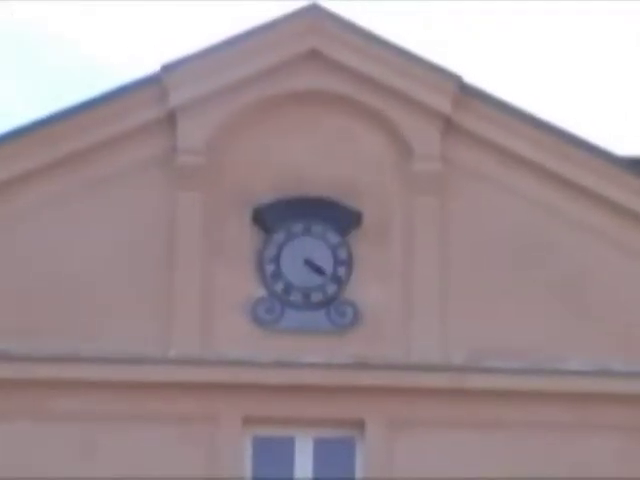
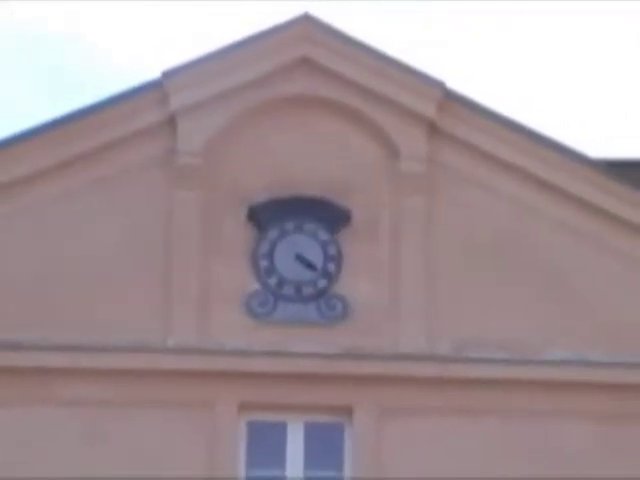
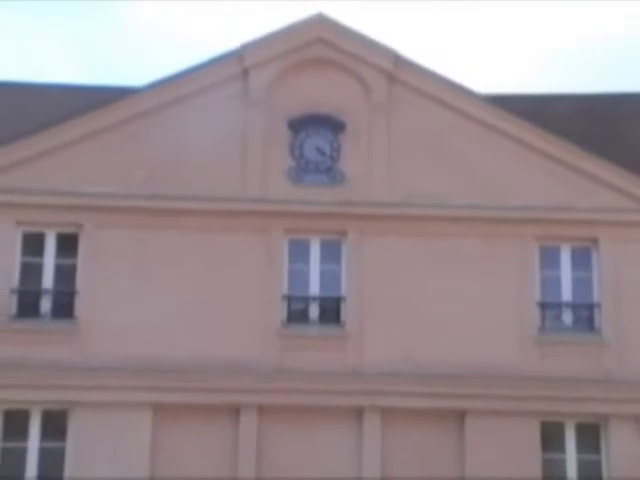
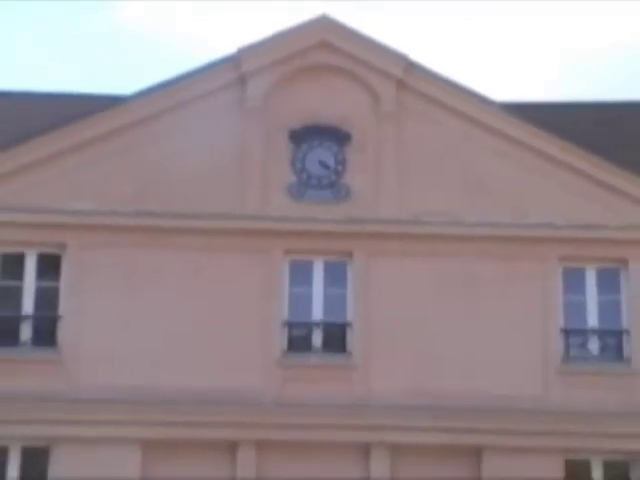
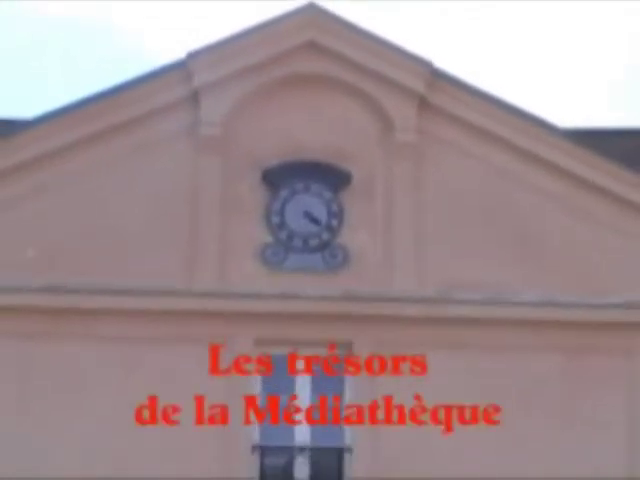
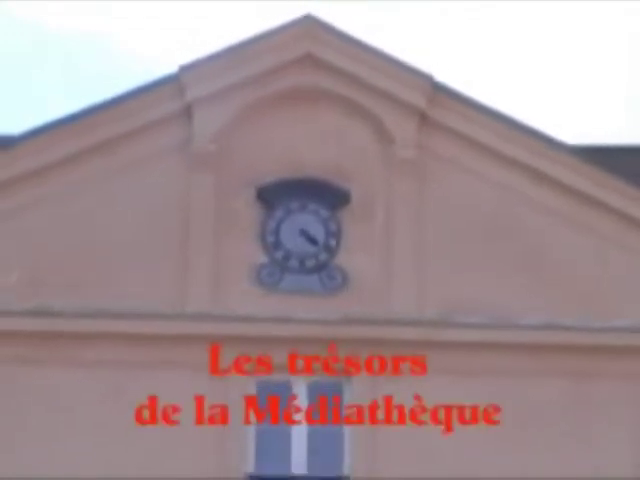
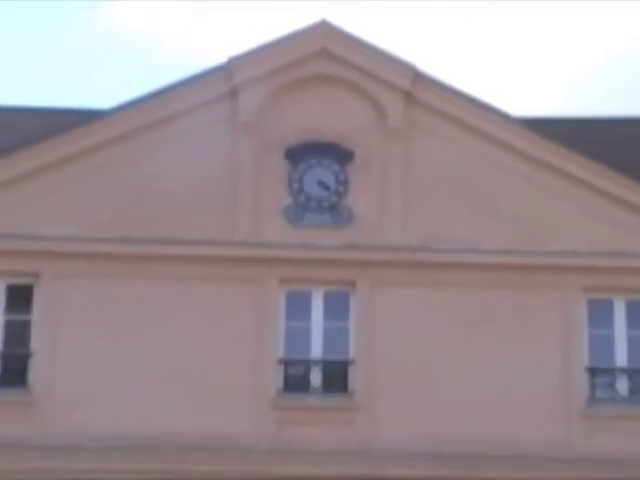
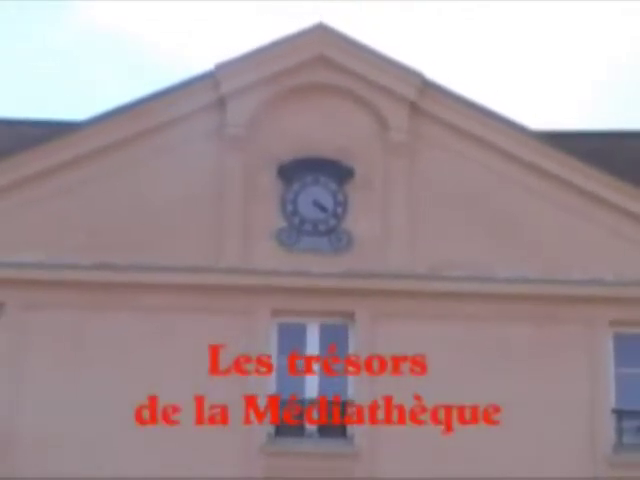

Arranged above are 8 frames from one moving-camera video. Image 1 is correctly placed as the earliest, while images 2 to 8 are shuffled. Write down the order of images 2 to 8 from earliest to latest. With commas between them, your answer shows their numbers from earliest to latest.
2, 6, 5, 8, 7, 4, 3
